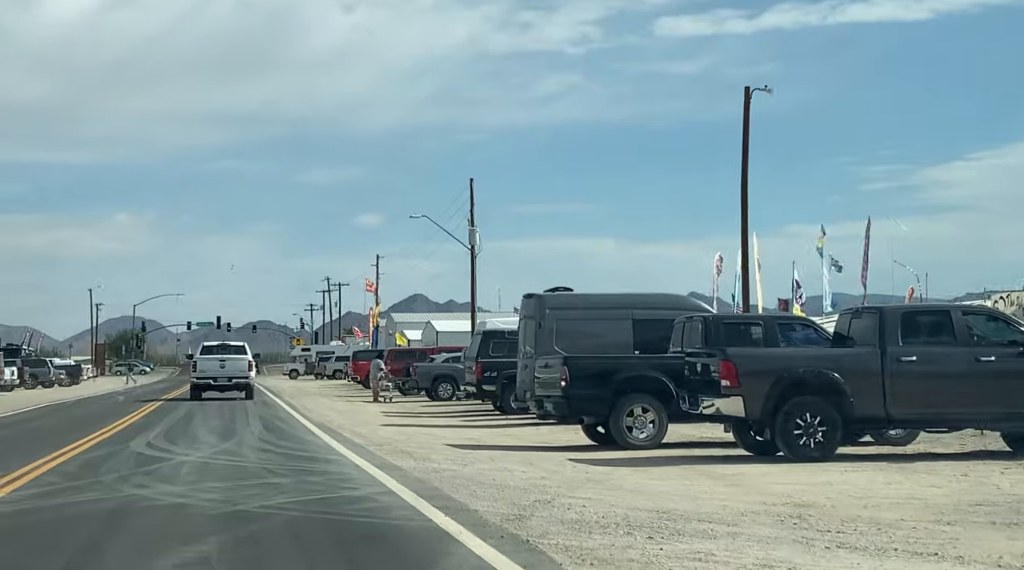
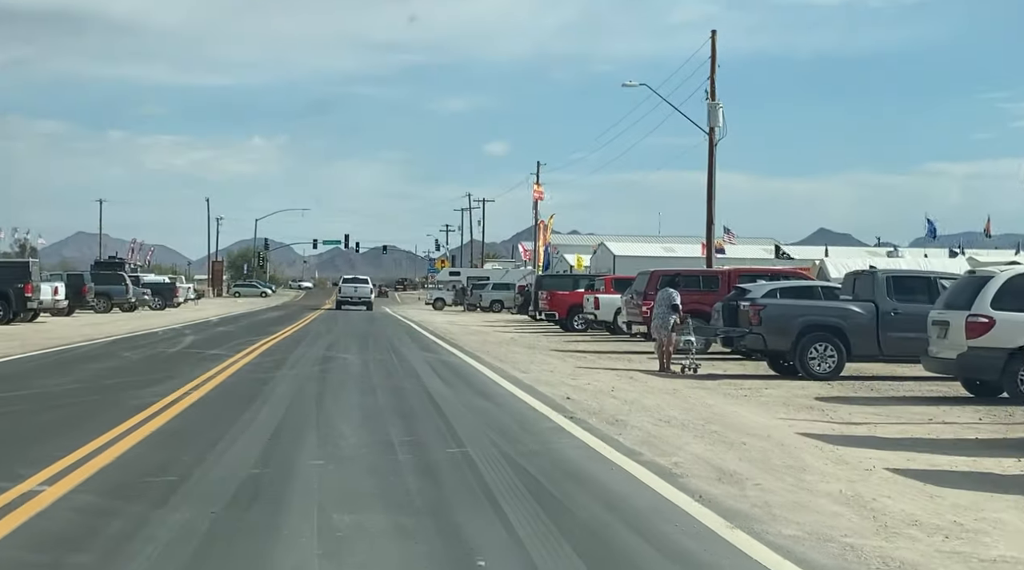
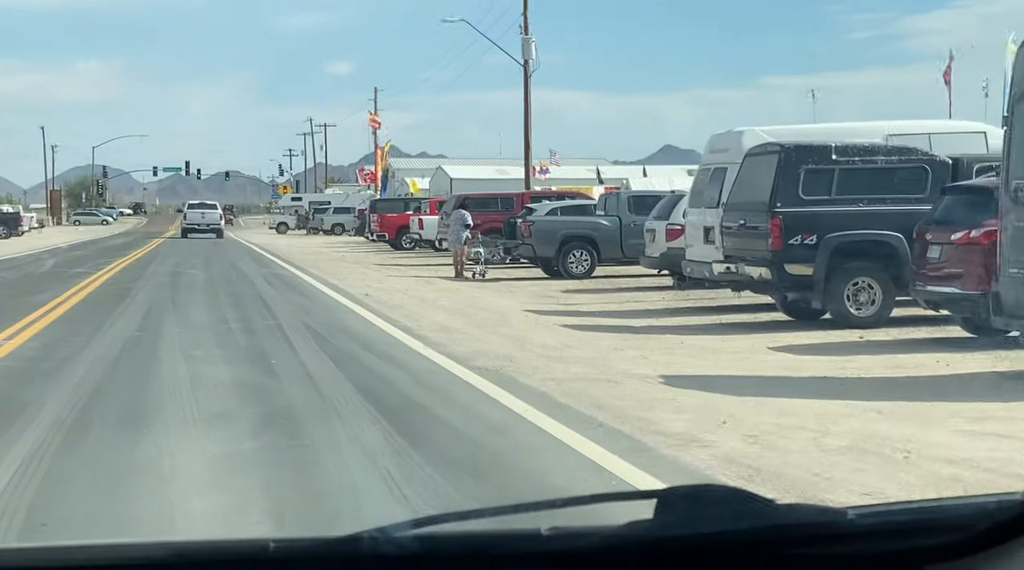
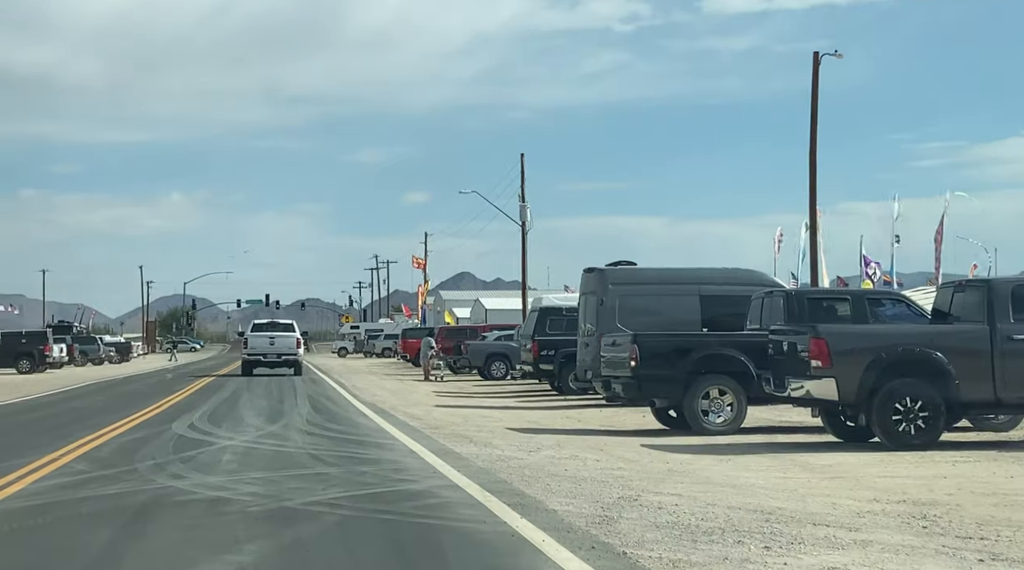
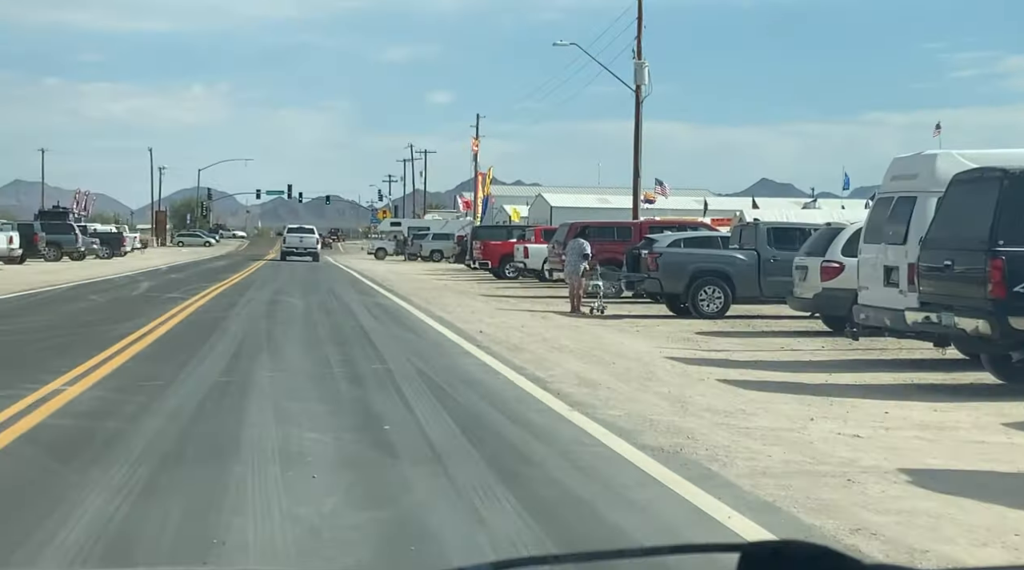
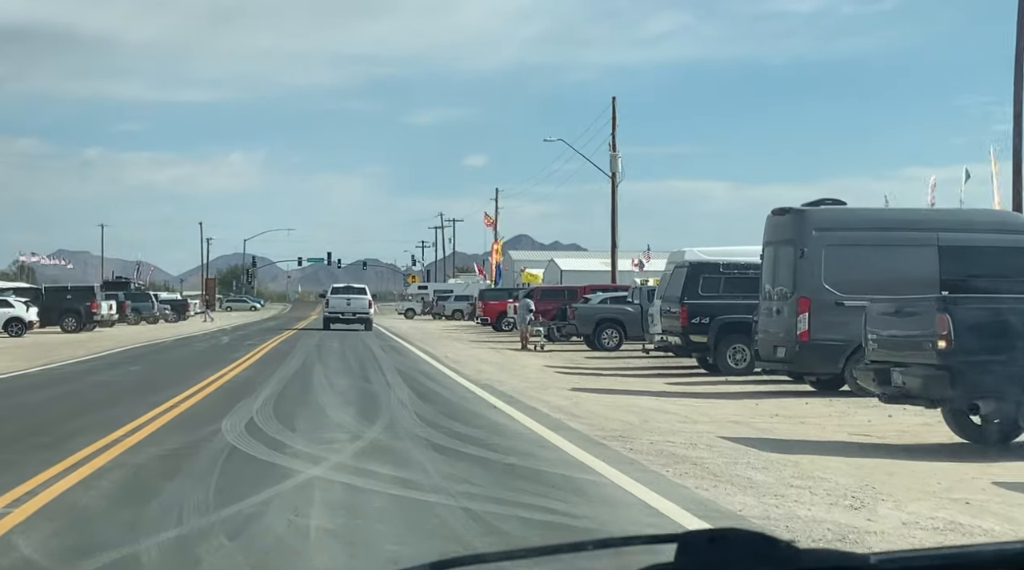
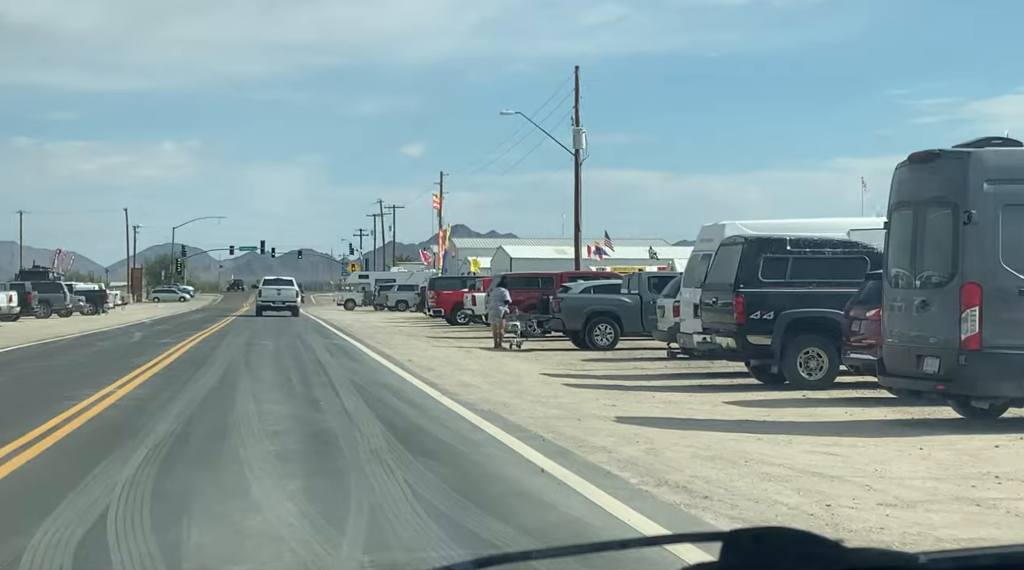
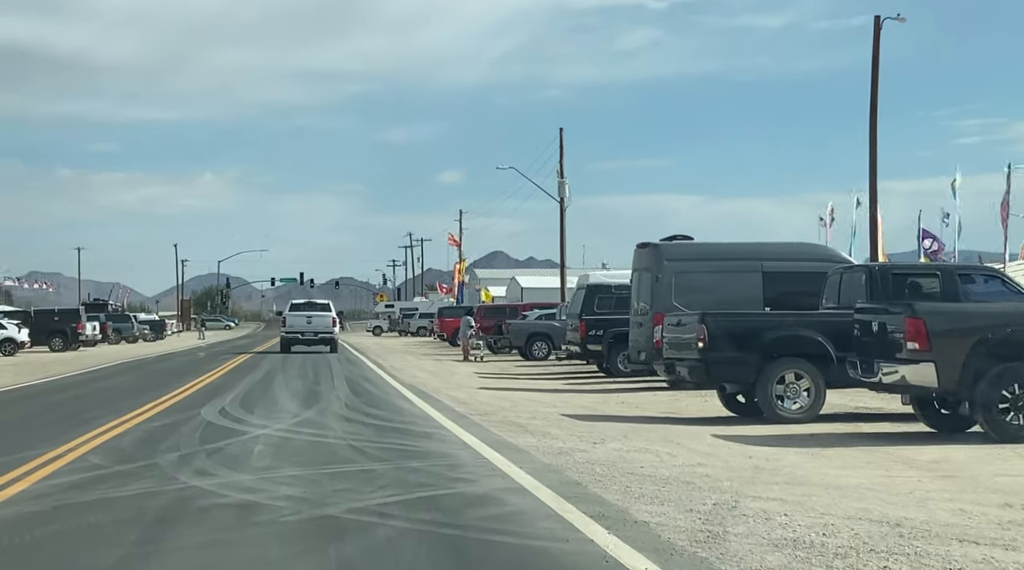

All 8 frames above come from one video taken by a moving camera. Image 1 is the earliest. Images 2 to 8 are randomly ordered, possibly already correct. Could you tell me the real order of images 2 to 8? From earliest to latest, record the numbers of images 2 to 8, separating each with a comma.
4, 8, 6, 7, 3, 5, 2
